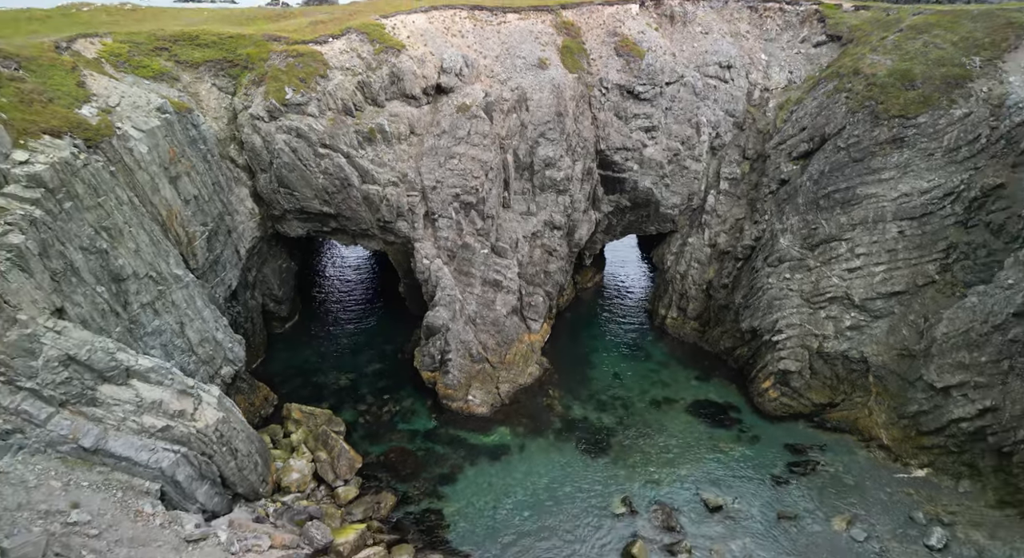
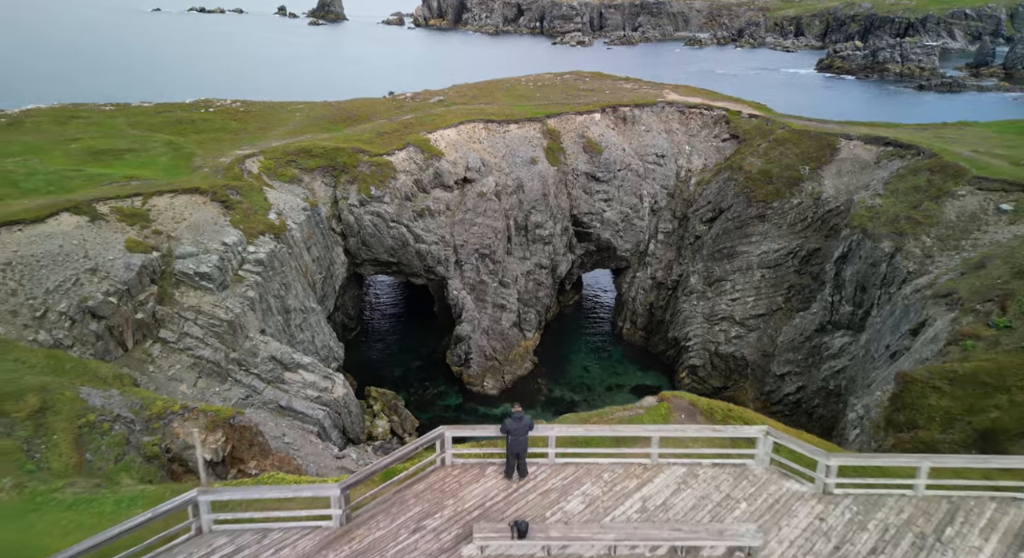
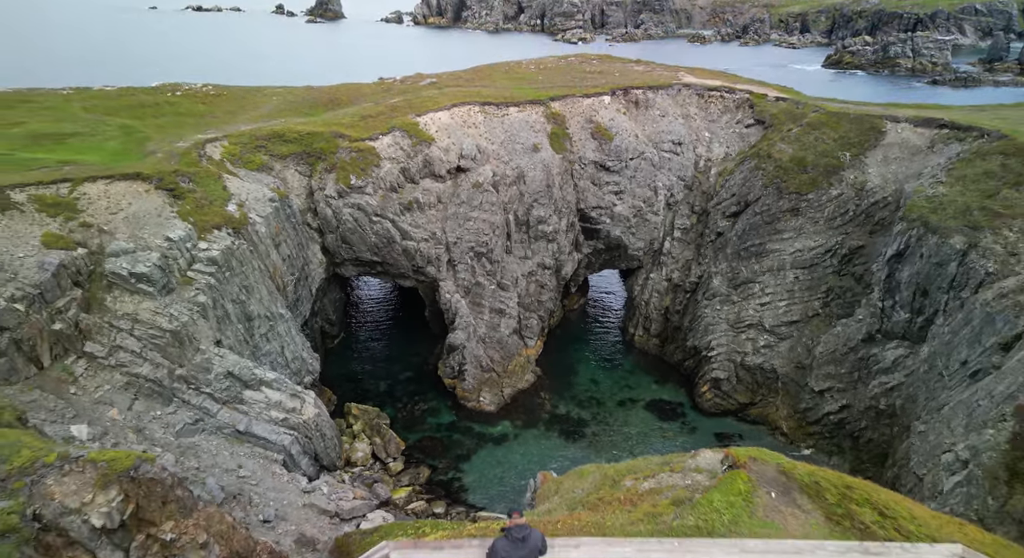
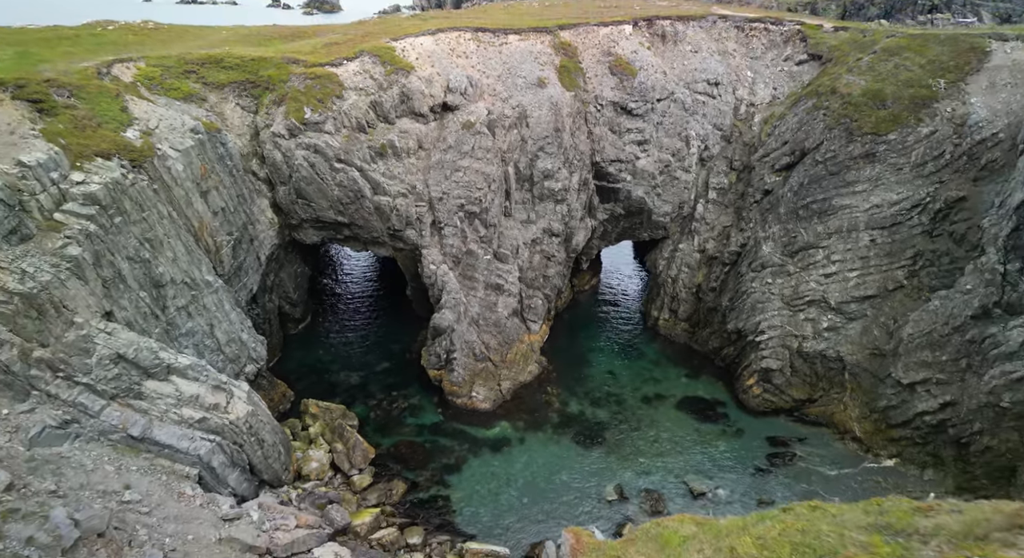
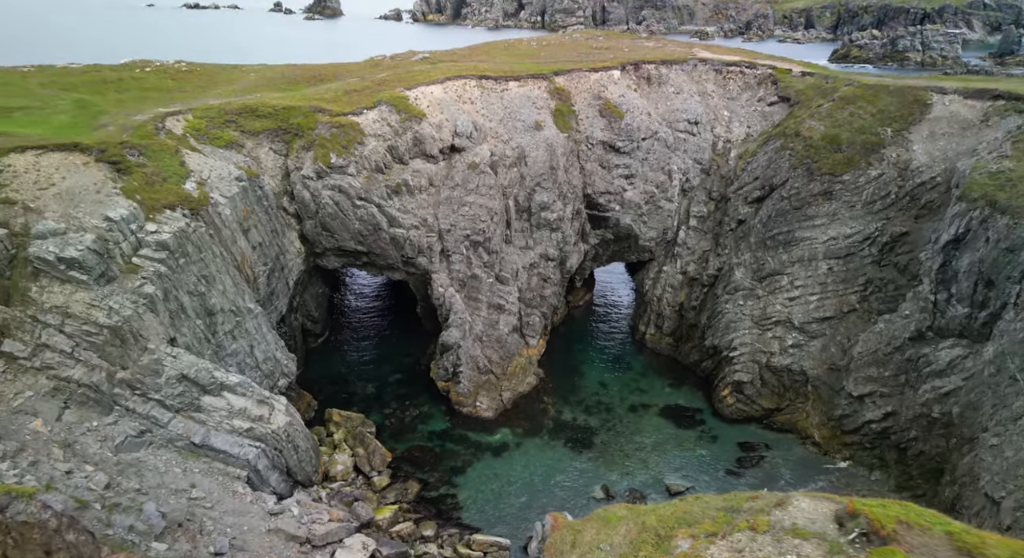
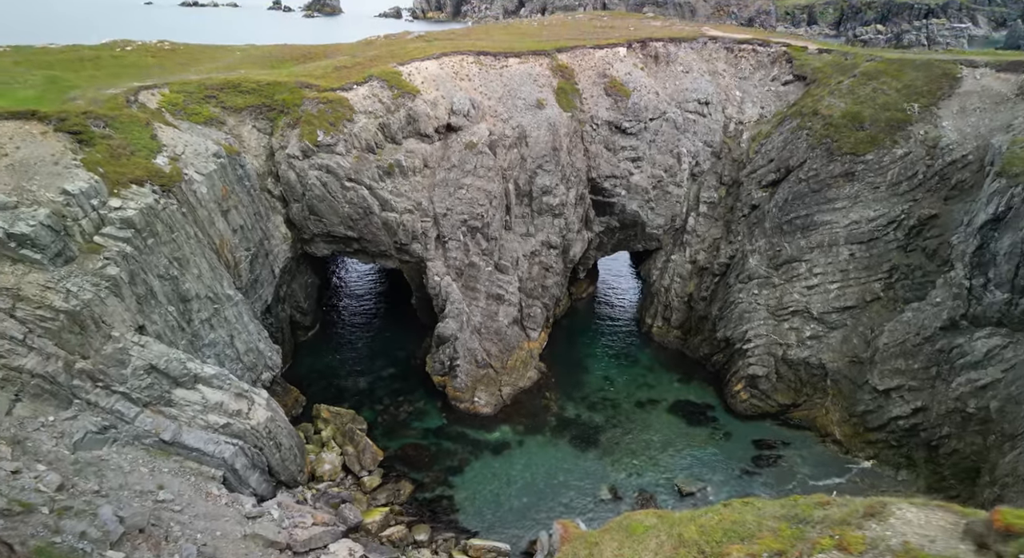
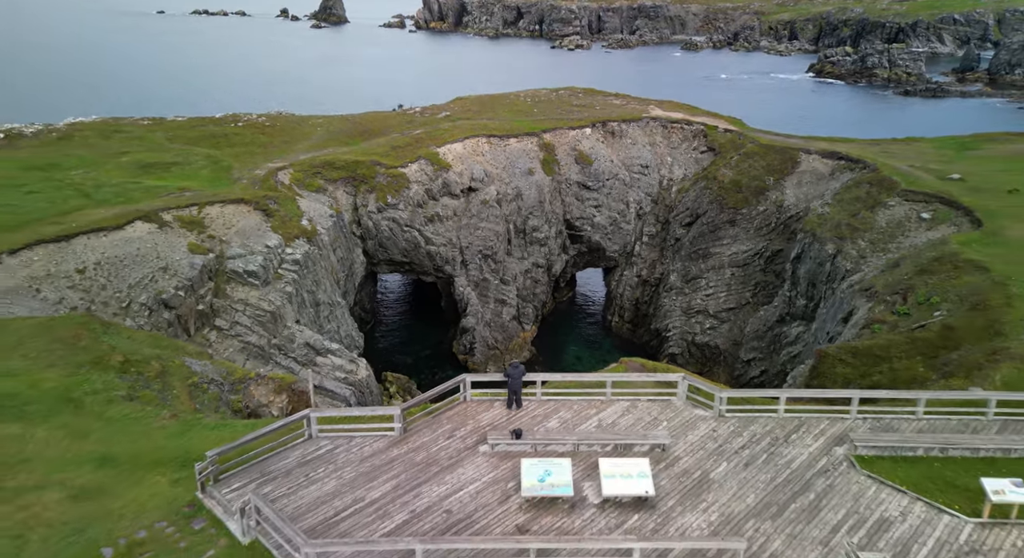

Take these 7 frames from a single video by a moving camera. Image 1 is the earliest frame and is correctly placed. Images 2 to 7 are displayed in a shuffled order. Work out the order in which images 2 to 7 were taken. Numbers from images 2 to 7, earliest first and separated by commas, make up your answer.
4, 6, 5, 3, 2, 7
